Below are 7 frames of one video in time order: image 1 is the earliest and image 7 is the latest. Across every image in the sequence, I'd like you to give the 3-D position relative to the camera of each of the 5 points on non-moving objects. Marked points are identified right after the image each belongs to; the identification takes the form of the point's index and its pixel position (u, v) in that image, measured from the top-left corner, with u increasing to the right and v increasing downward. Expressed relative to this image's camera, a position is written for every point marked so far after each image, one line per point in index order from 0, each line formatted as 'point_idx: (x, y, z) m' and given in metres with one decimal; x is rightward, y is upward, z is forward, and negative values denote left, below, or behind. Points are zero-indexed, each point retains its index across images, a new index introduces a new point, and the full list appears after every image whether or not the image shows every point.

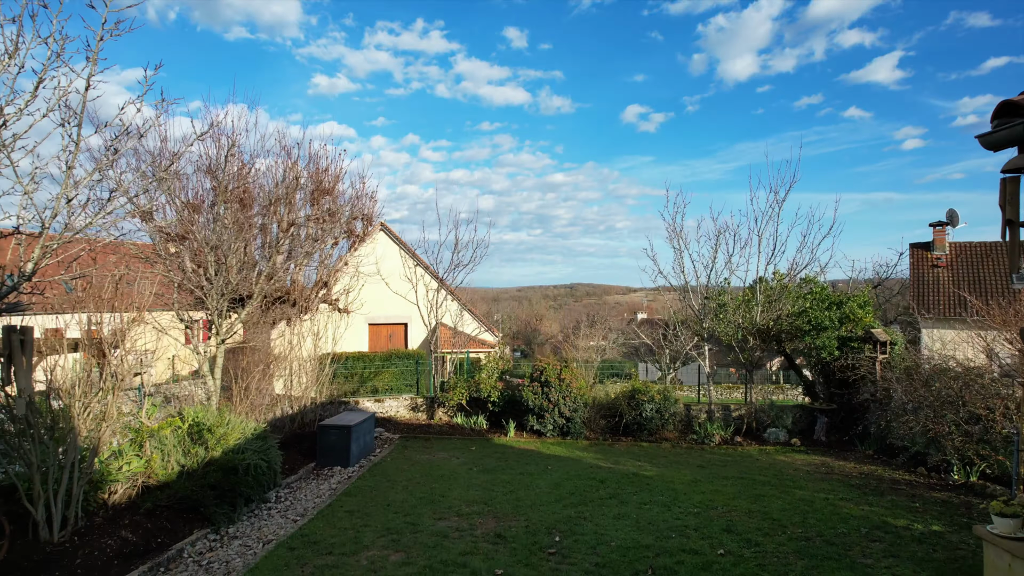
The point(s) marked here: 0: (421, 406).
0: (-1.2, -1.5, +7.3) m
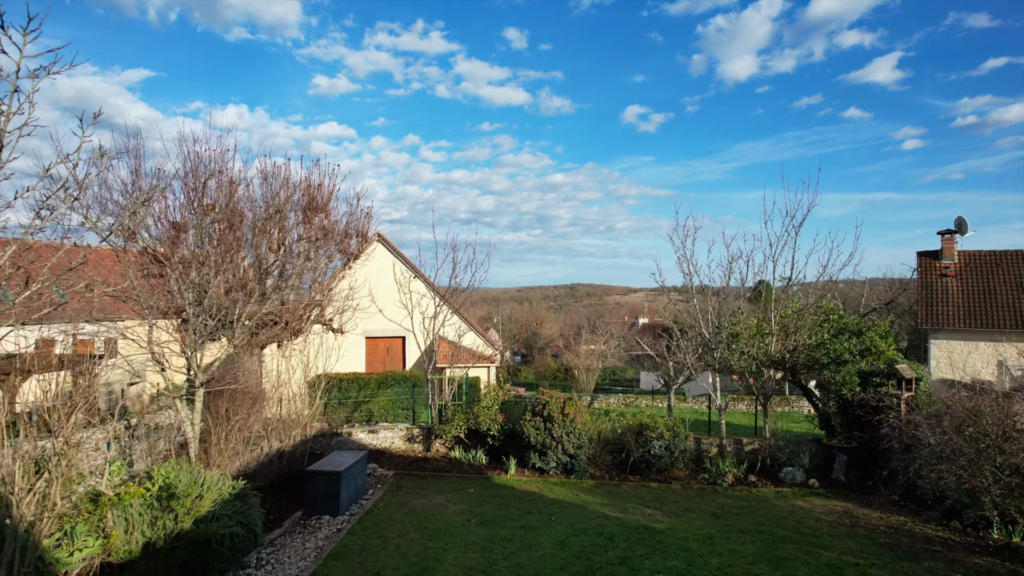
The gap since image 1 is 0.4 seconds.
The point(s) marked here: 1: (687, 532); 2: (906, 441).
0: (-1.2, -1.8, +7.0) m
1: (+1.4, -1.9, +4.3) m
2: (+3.3, -1.3, +4.7) m
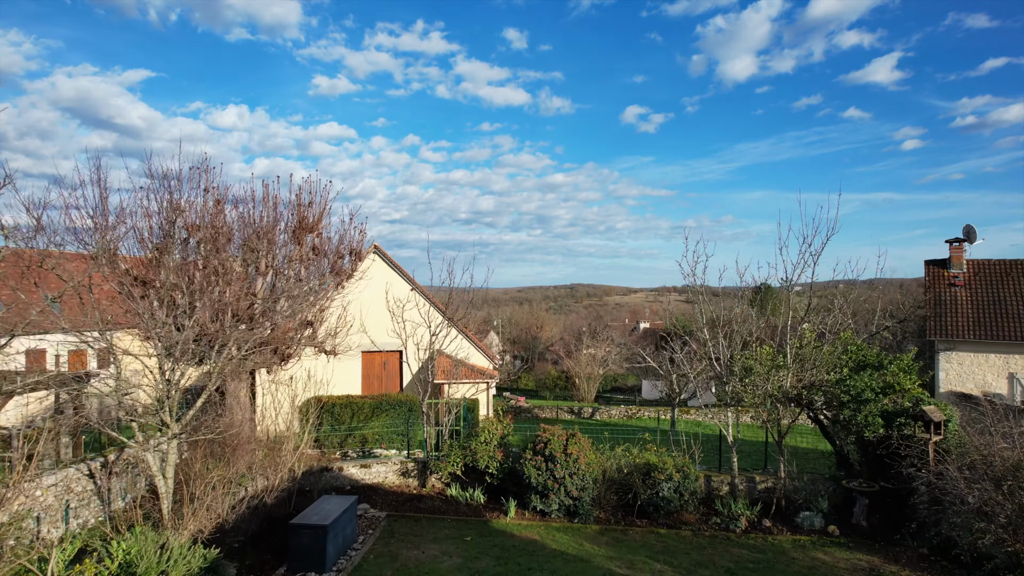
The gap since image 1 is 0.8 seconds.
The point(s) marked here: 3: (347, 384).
0: (-1.2, -2.1, +6.6) m
1: (+1.4, -2.2, +4.0) m
2: (+3.3, -1.6, +4.4) m
3: (-4.0, -2.3, +13.6) m
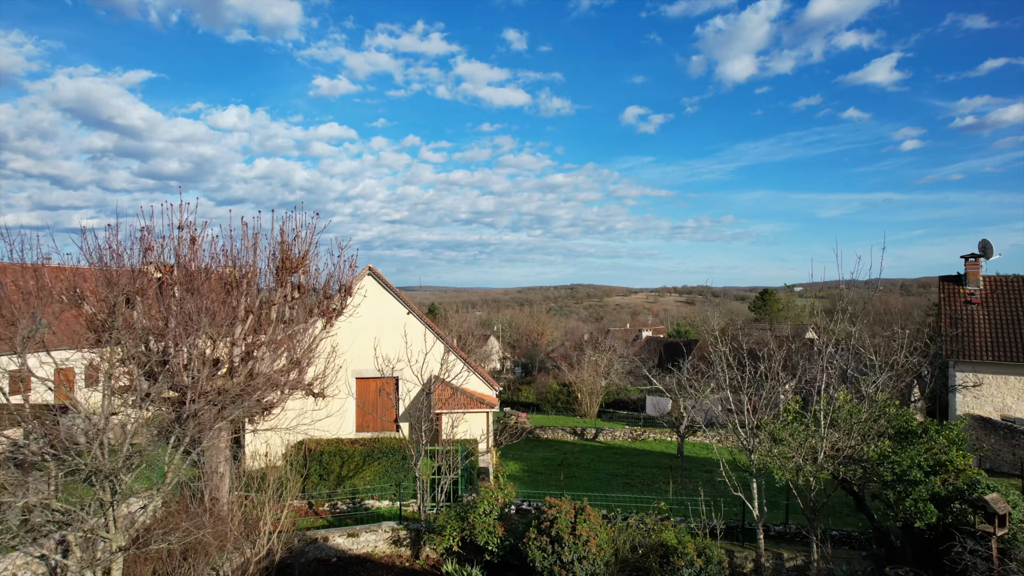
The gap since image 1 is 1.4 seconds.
0: (-1.2, -2.7, +6.0) m
1: (+1.4, -2.7, +3.4) m
2: (+3.4, -2.1, +3.8) m
3: (-4.0, -2.8, +13.0) m
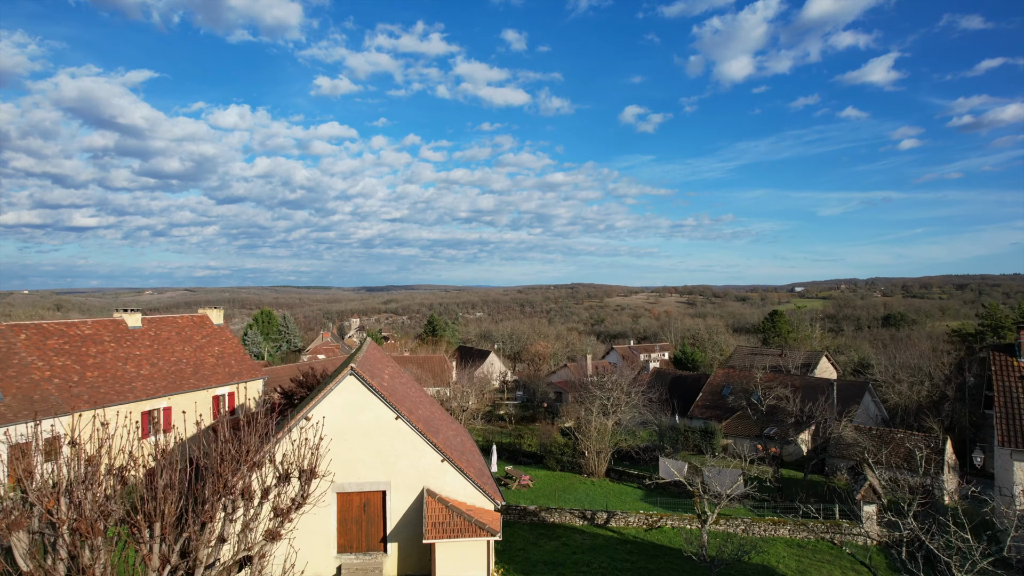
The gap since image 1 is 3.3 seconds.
0: (-1.1, -4.7, +4.3) m
1: (+1.5, -4.7, +1.7) m
2: (+3.4, -4.2, +2.1) m
3: (-3.9, -4.9, +11.3) m
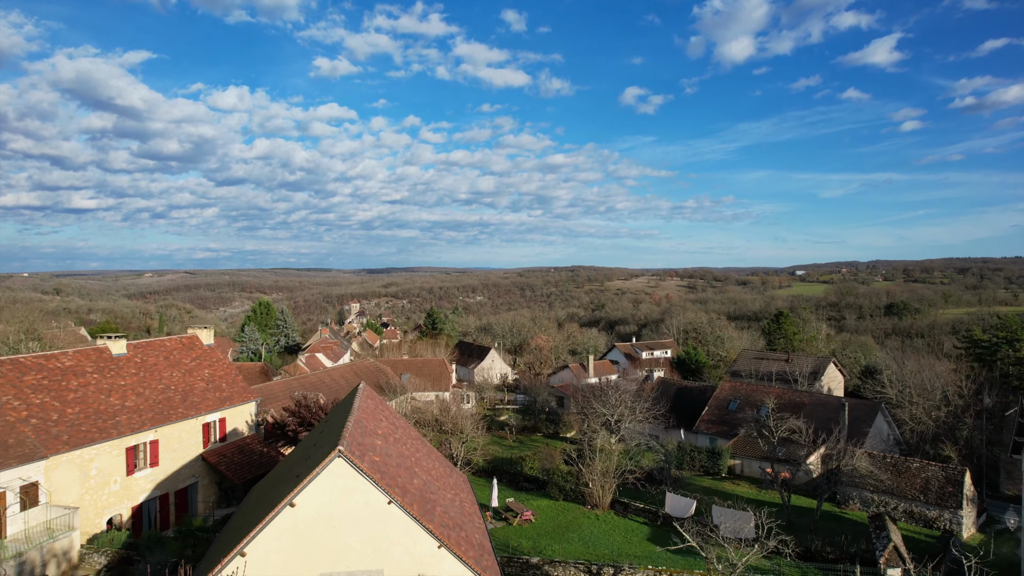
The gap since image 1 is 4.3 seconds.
0: (-1.0, -6.3, +3.4) m
1: (+1.5, -6.4, +0.8) m
2: (+3.5, -5.8, +1.2) m
3: (-3.8, -6.3, +10.4) m
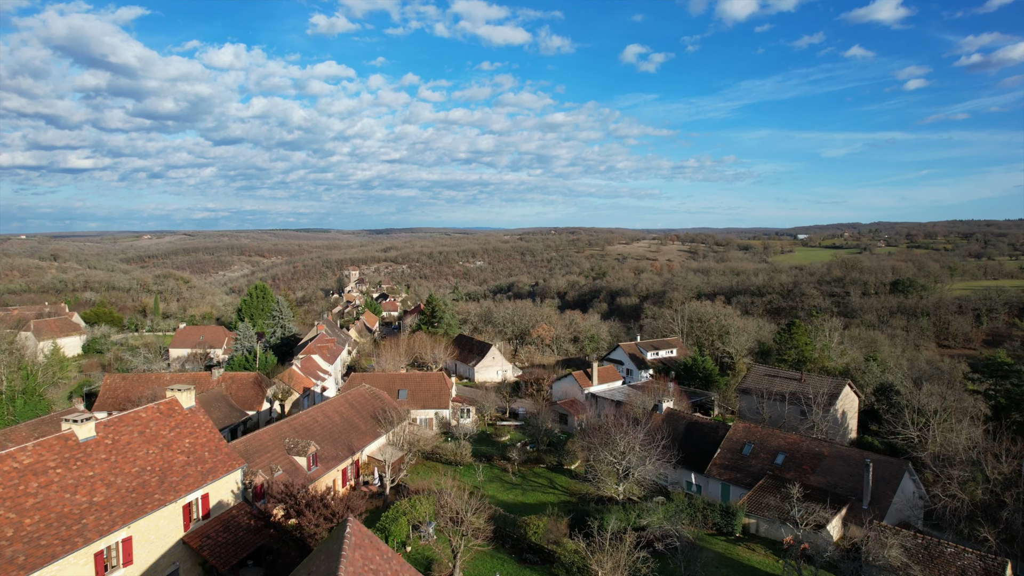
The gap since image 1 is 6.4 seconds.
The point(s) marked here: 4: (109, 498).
0: (-0.9, -10.3, +1.8) m
1: (+1.7, -10.6, -0.9) m
2: (+3.6, -10.0, -0.5) m
3: (-3.7, -9.8, +8.7) m
4: (-14.0, -7.3, +19.6) m
